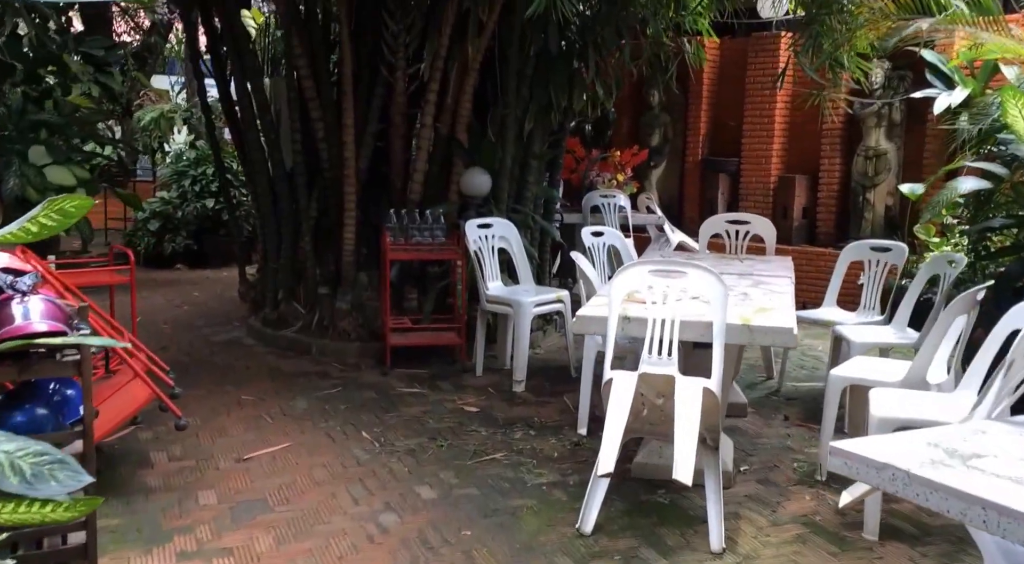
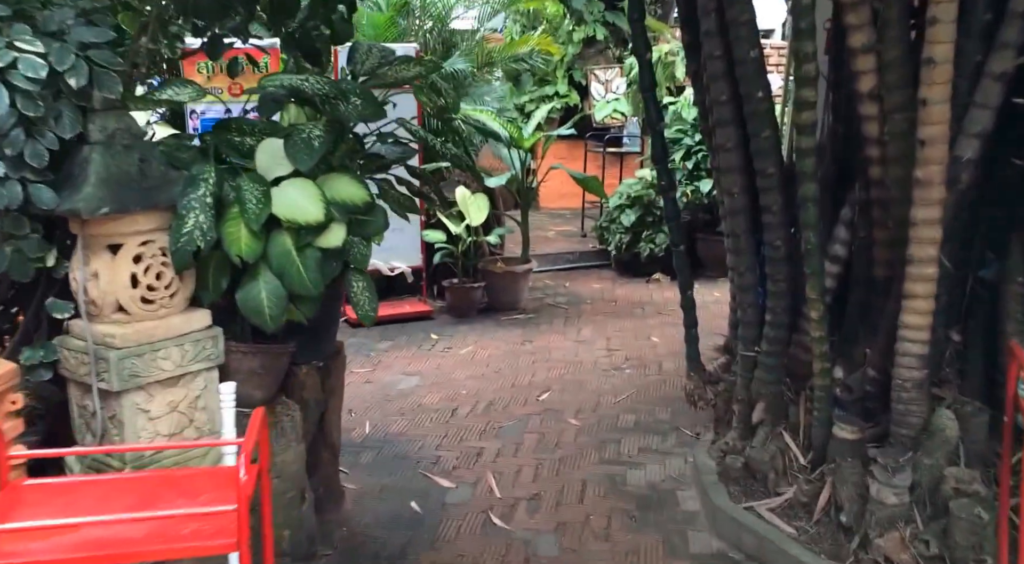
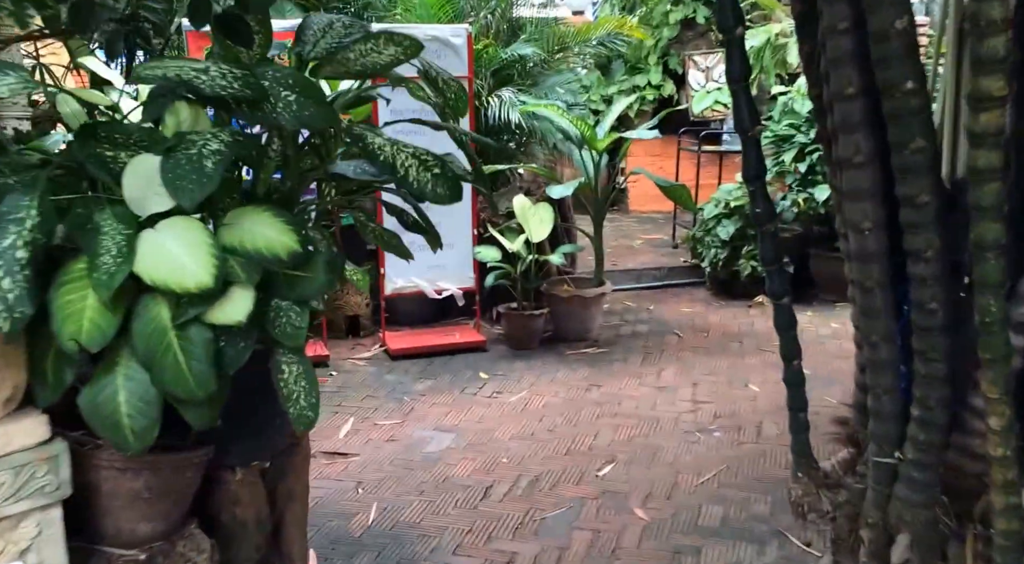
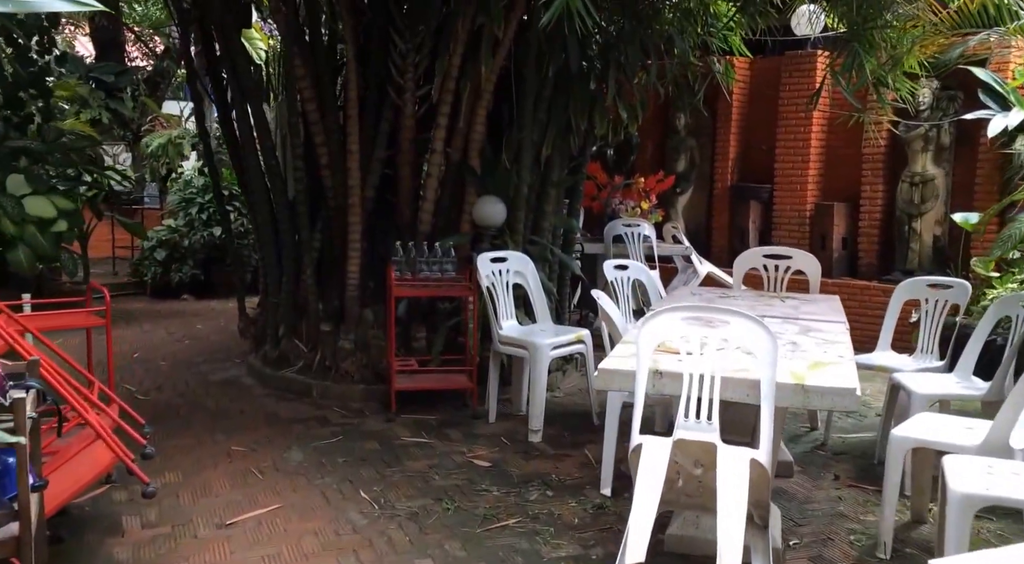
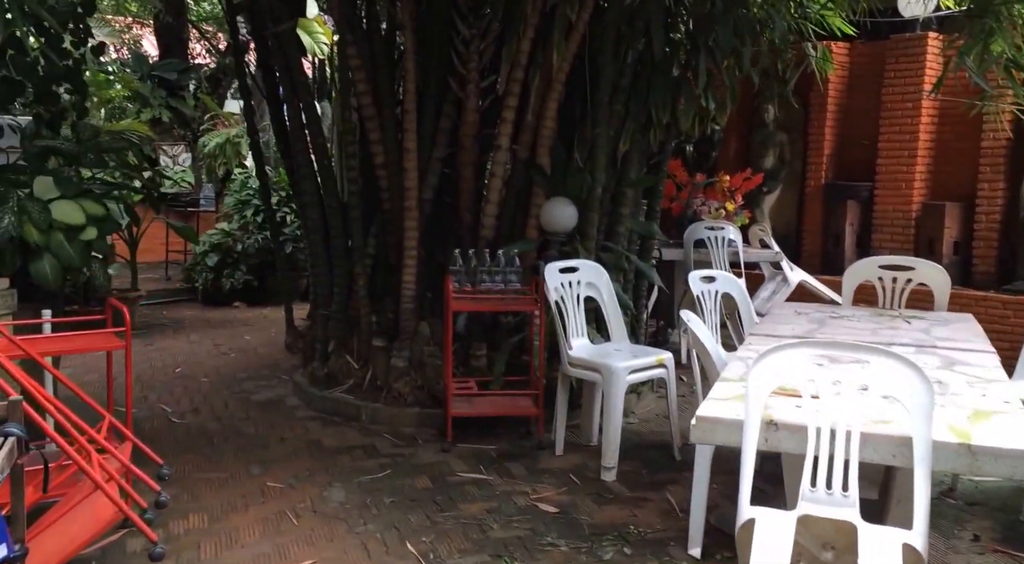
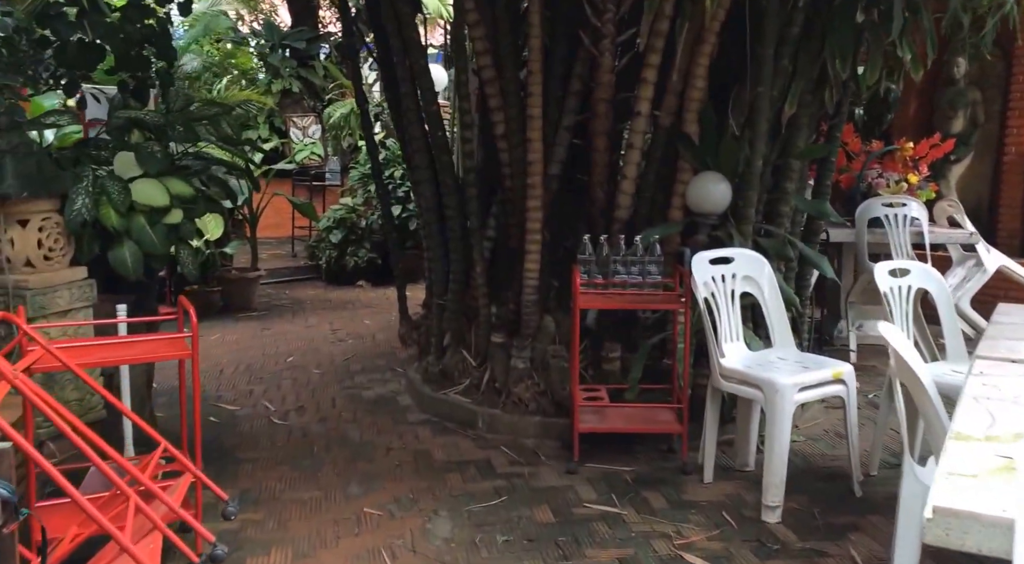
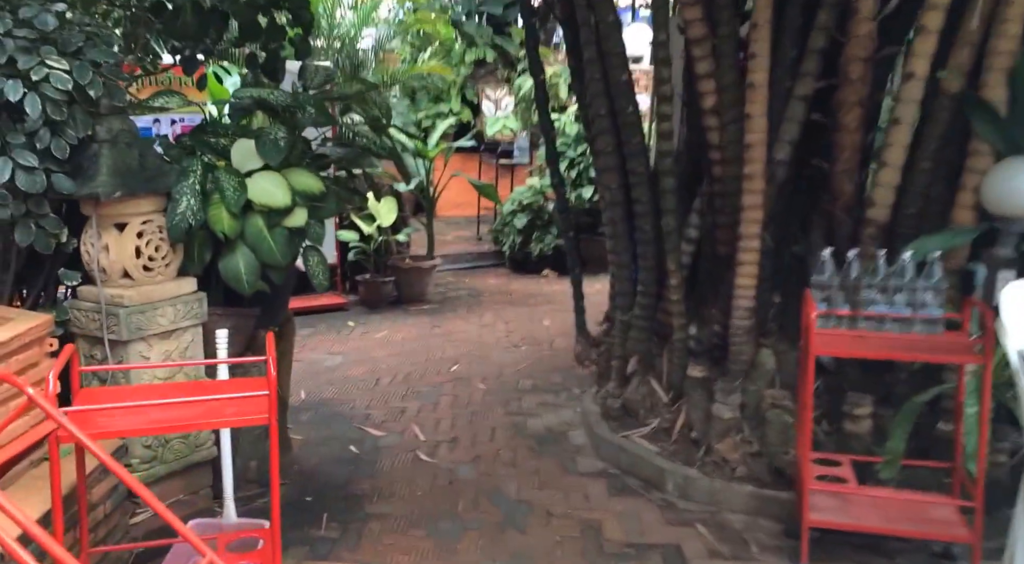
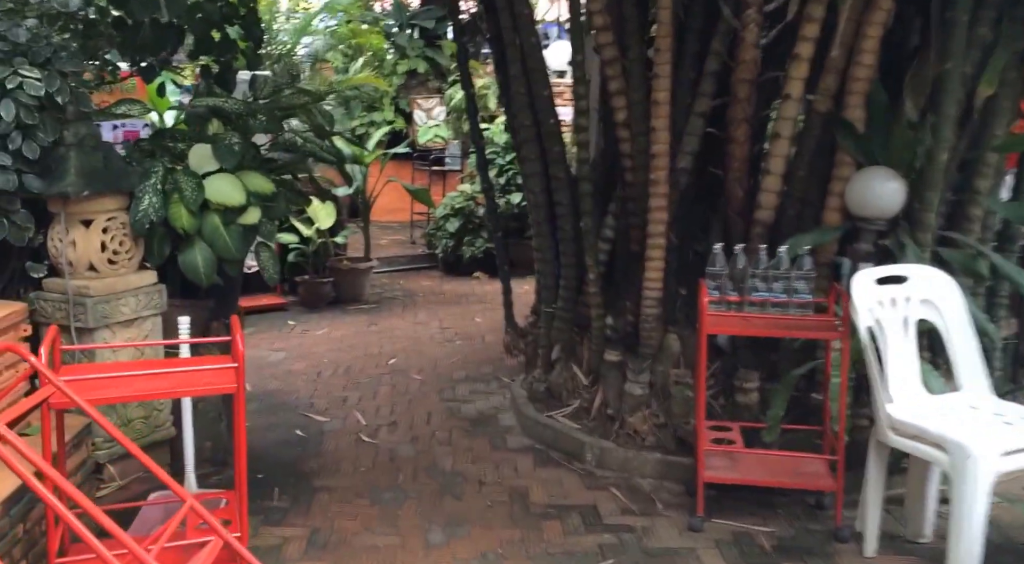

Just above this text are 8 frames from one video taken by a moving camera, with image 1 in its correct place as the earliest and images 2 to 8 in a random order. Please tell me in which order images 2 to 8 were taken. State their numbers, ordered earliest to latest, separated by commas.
4, 5, 6, 8, 7, 2, 3
